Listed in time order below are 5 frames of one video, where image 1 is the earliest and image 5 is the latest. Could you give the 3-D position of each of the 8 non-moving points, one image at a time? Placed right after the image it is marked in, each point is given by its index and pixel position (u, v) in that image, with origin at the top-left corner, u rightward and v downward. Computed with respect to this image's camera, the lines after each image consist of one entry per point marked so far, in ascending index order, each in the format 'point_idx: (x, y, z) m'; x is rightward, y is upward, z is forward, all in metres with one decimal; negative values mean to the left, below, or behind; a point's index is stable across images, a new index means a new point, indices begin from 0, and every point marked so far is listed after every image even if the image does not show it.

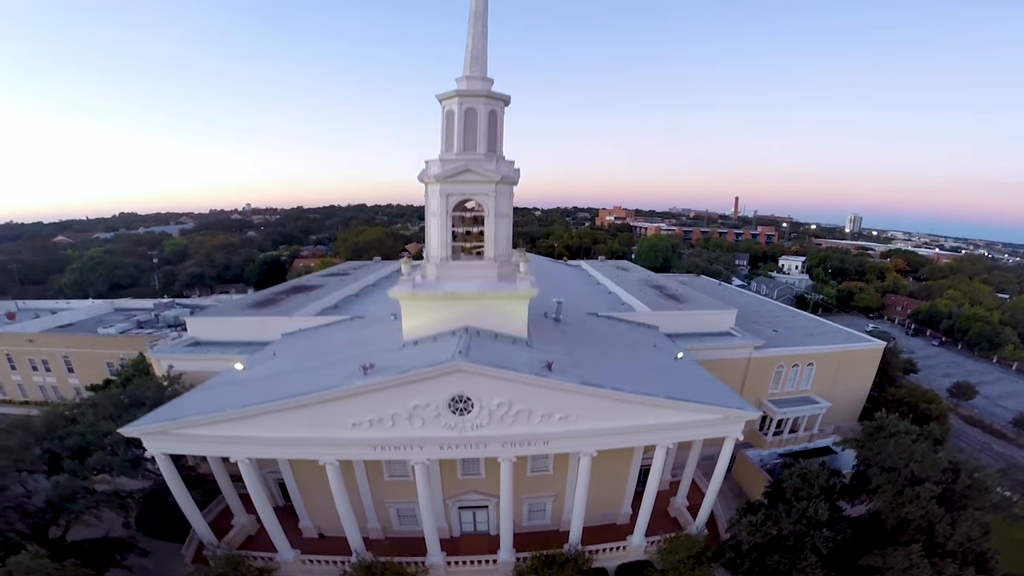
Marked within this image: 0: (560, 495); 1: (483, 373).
0: (+2.2, -9.4, +19.3) m
1: (-0.8, -2.4, +11.7) m
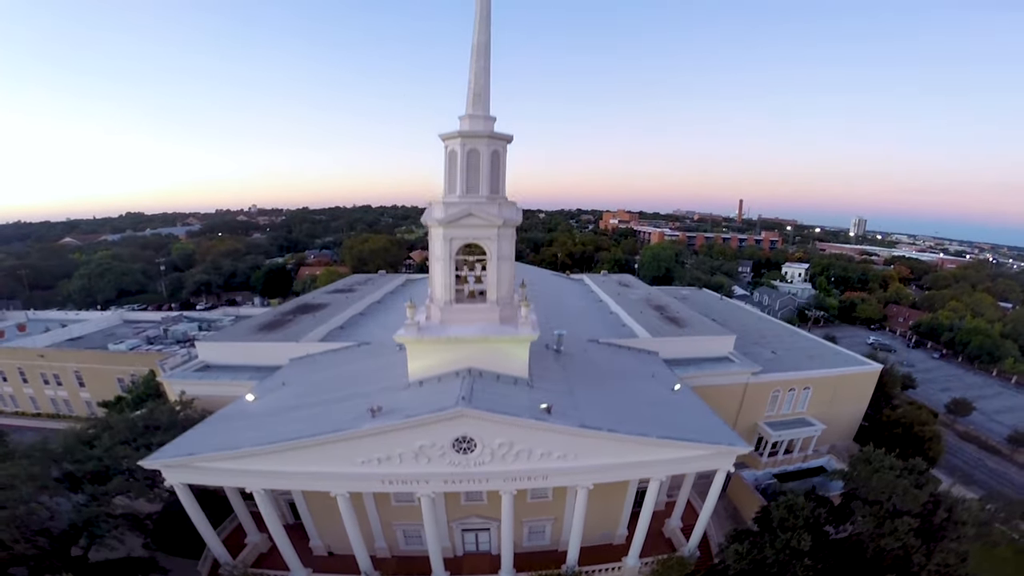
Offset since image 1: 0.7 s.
0: (+2.2, -10.8, +20.0) m
1: (-0.8, -3.7, +12.5) m
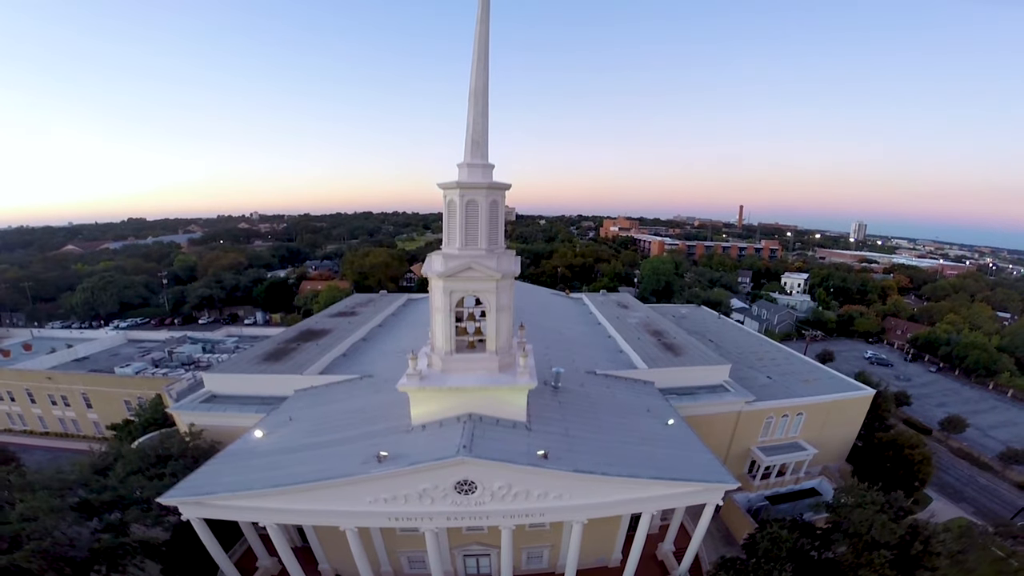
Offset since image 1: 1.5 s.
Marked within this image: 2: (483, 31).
0: (+2.2, -12.6, +20.7) m
1: (-0.9, -5.3, +13.3) m
2: (-1.3, +10.5, +16.5) m
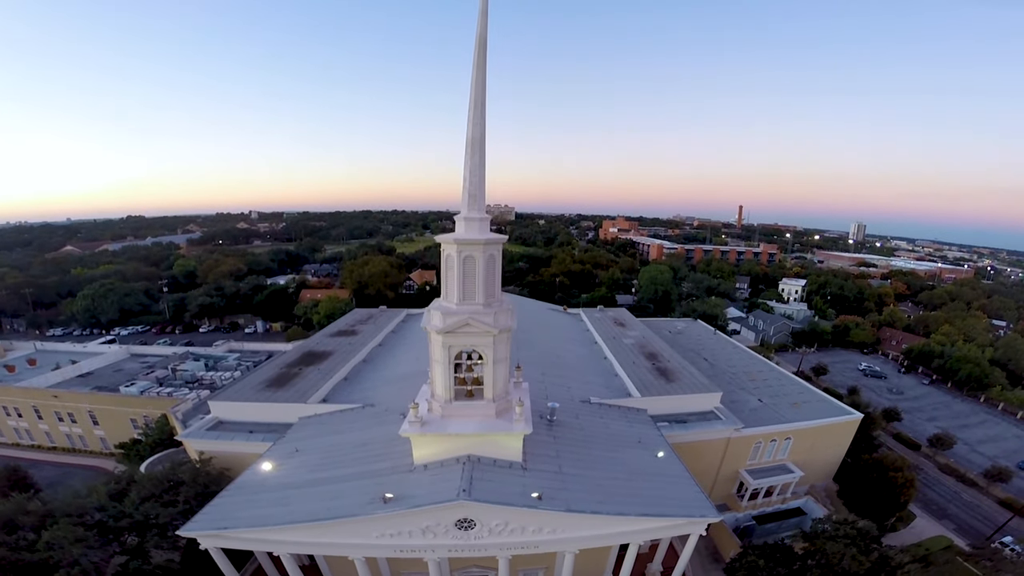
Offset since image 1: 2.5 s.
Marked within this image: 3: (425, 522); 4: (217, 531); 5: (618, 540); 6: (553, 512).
0: (+2.0, -14.4, +21.8) m
1: (-1.0, -7.1, +14.5) m
2: (-1.4, +8.8, +17.8) m
3: (-2.9, -7.7, +14.4) m
4: (-10.6, -8.8, +15.5) m
5: (+3.9, -9.5, +16.0) m
6: (+1.4, -7.5, +14.7) m
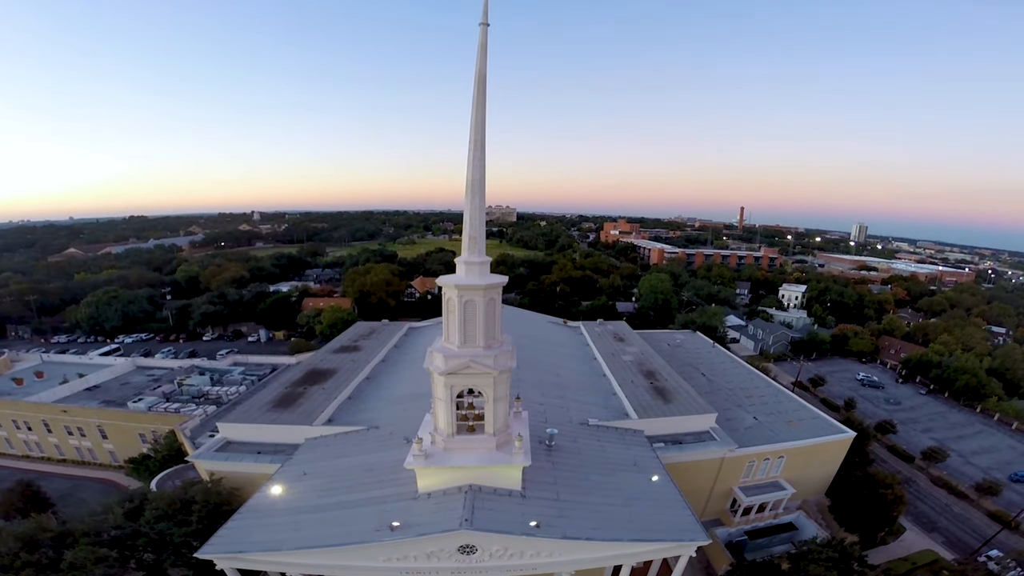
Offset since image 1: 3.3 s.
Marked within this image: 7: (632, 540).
0: (+2.0, -15.9, +22.7) m
1: (-1.0, -8.5, +15.4) m
2: (-1.4, +7.3, +18.9) m
3: (-2.9, -9.2, +15.4) m
4: (-10.7, -10.2, +16.5) m
5: (+3.9, -11.0, +16.9) m
6: (+1.4, -8.9, +15.6) m
7: (+4.5, -9.5, +16.3) m
